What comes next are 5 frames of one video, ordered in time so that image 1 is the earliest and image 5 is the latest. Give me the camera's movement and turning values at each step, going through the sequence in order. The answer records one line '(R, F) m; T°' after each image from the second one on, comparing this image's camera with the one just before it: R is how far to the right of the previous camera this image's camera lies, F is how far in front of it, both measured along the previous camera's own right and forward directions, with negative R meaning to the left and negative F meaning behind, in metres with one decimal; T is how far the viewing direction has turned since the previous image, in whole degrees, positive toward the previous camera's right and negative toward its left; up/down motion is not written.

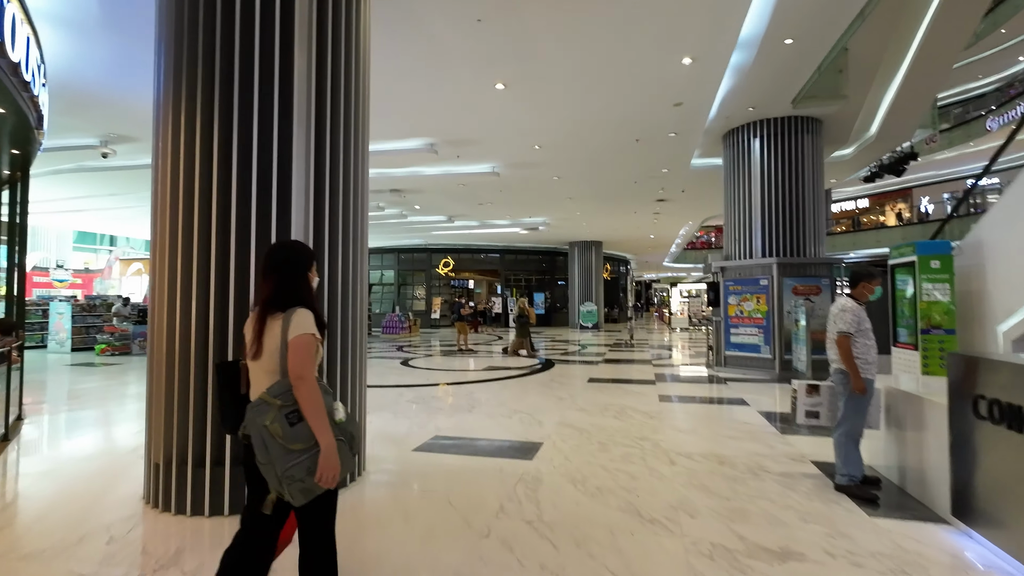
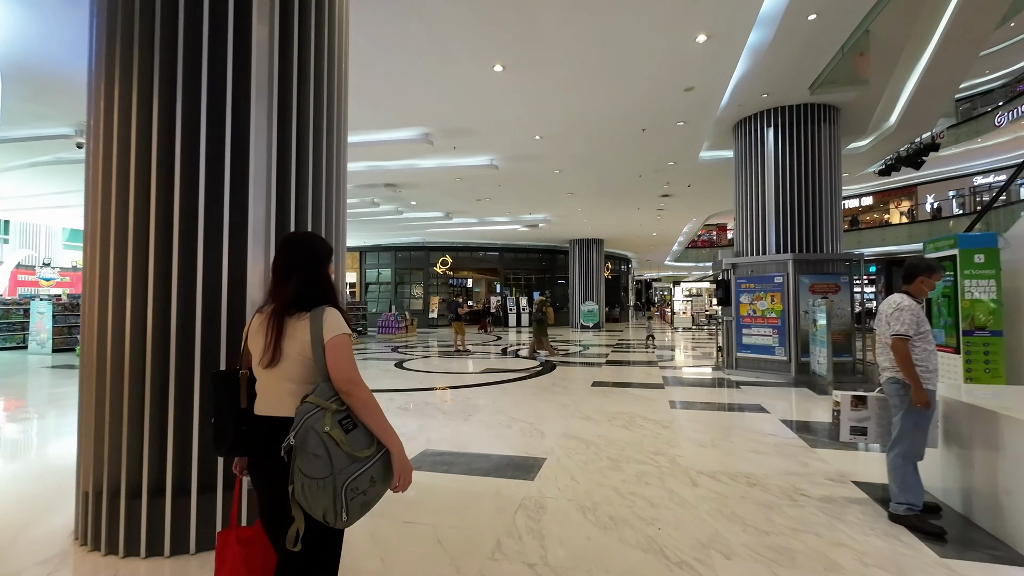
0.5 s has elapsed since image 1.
(0.0, +0.4) m; 0°
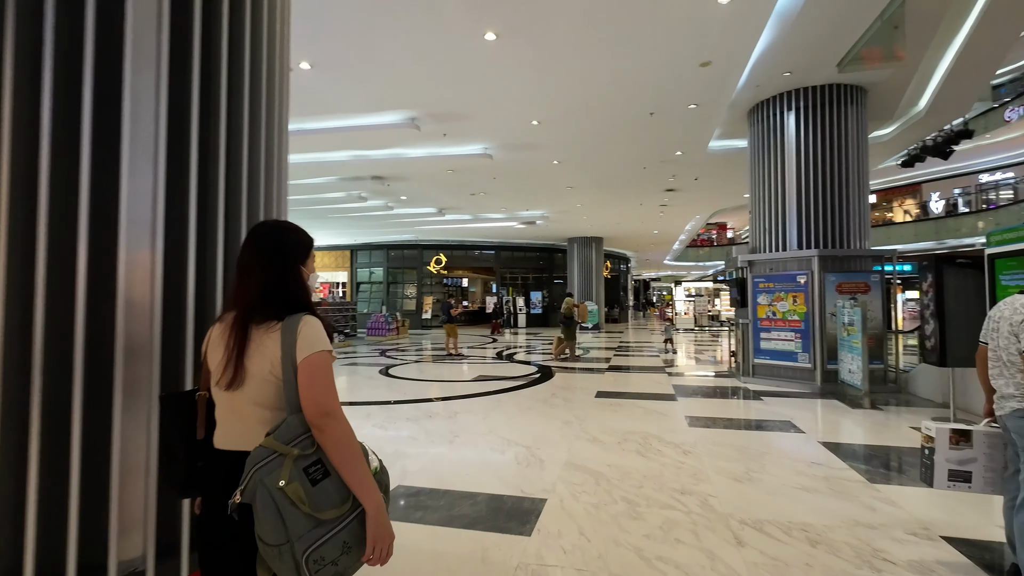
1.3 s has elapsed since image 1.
(0.0, +0.6) m; 0°
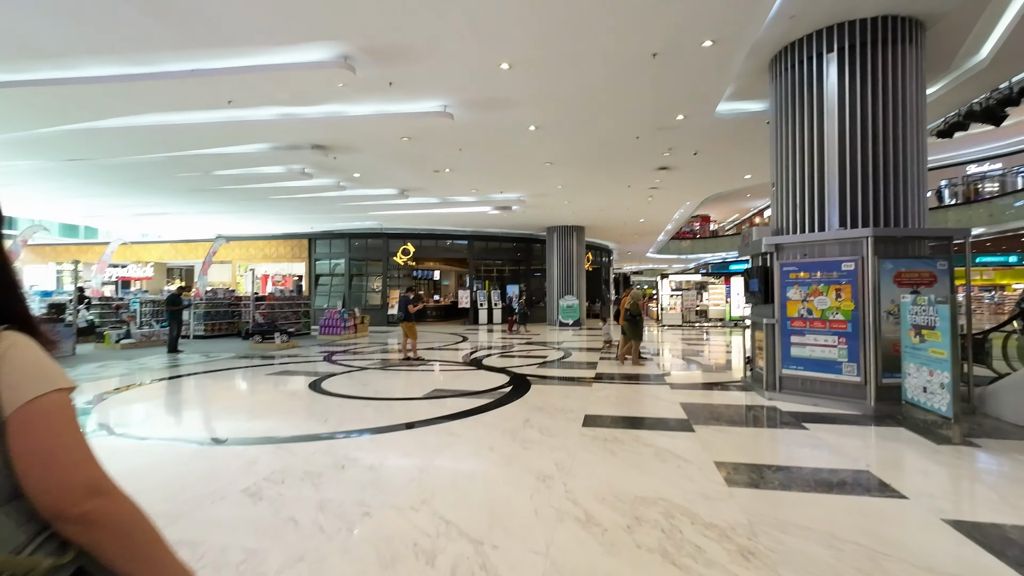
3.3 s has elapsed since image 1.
(+0.2, +1.5) m; +2°
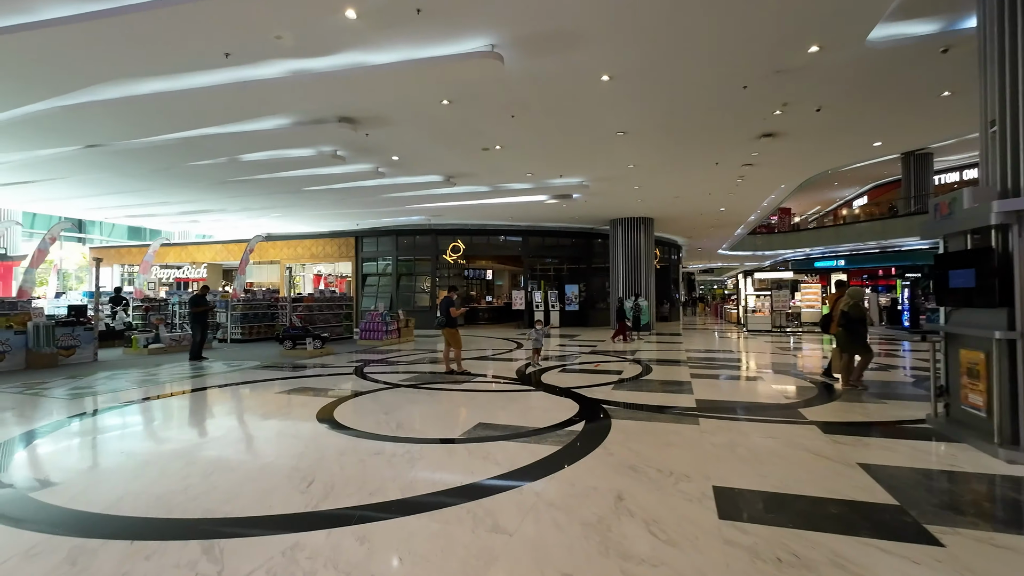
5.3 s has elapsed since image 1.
(-0.1, +1.6) m; -6°
